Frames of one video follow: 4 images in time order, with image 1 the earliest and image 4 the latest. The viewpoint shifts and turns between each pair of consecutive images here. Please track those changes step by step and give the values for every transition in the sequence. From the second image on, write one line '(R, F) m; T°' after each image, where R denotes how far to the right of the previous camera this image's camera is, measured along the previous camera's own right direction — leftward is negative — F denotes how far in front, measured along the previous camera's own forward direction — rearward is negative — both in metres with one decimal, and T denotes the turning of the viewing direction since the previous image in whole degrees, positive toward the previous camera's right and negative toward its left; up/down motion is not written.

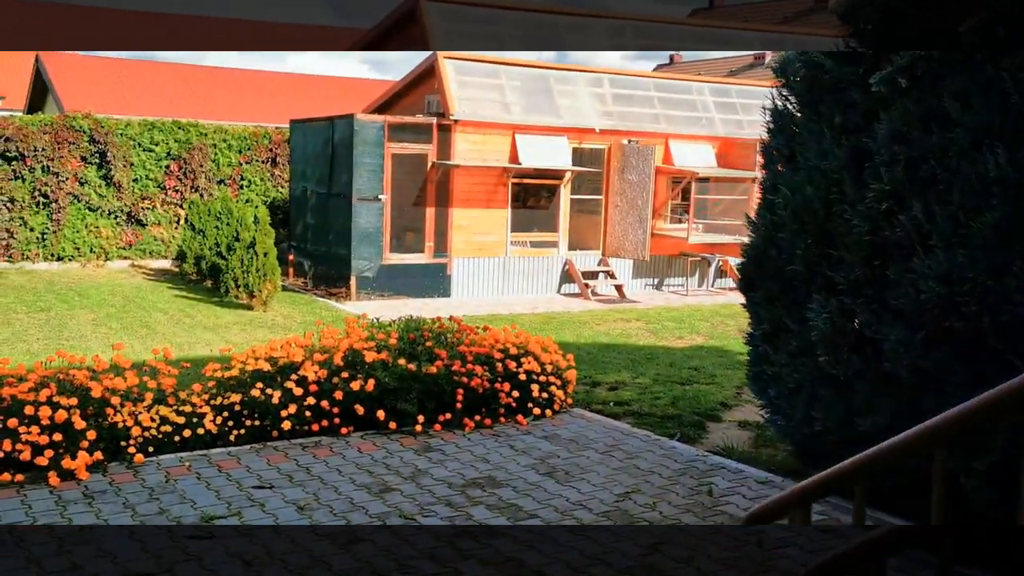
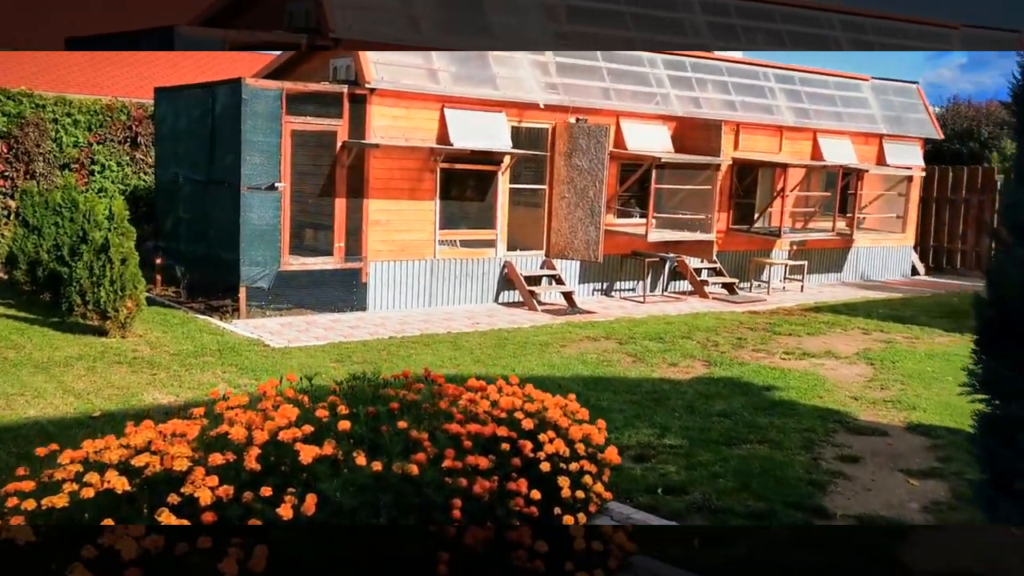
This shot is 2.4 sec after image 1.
(-0.7, +2.7) m; +7°
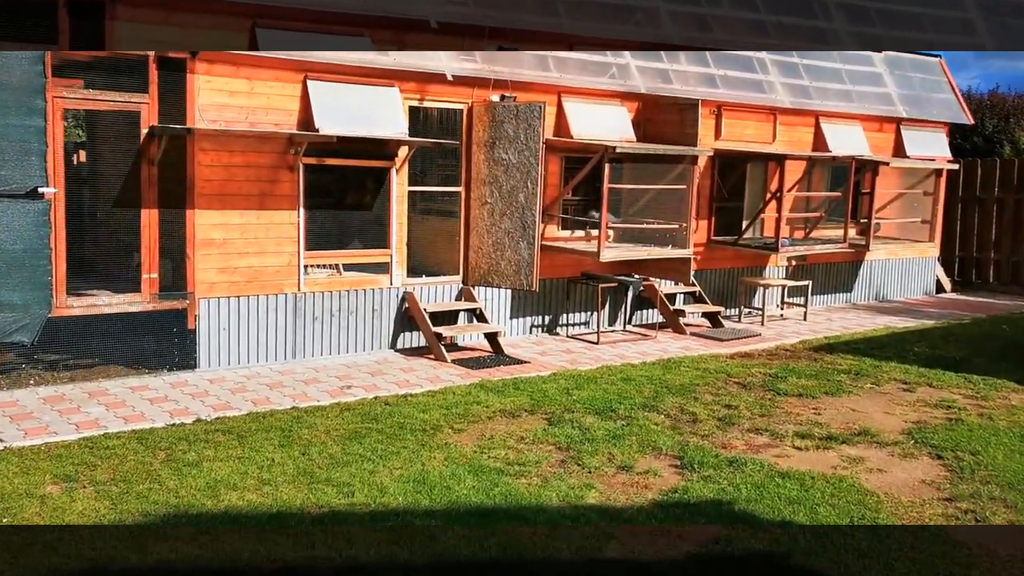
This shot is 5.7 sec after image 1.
(+0.8, +3.4) m; +1°
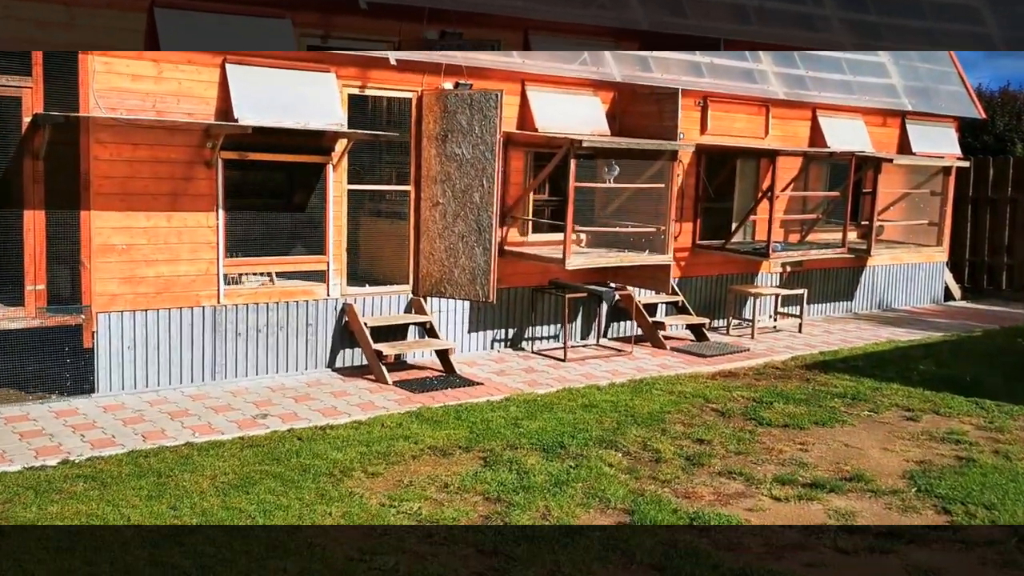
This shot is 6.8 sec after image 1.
(+0.5, +1.0) m; 0°
